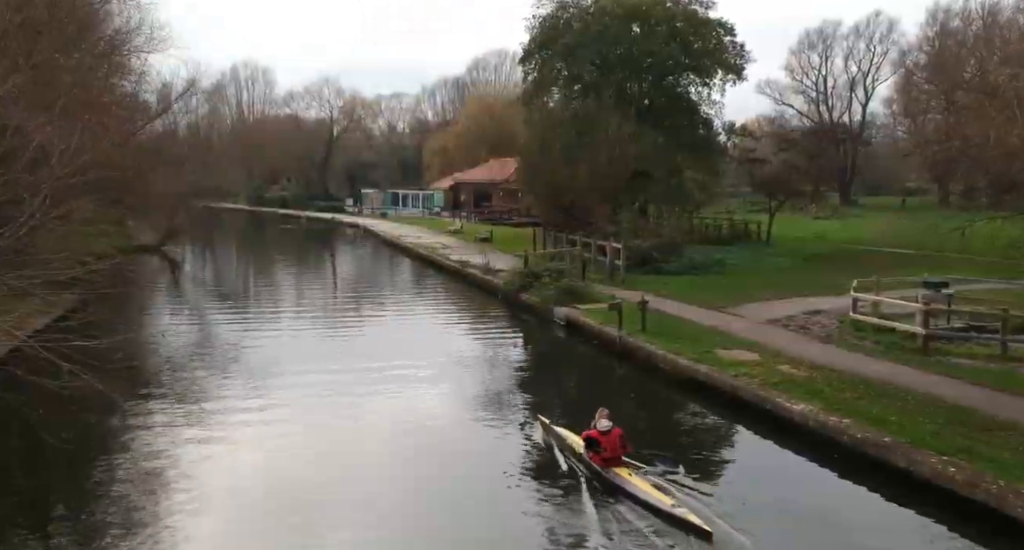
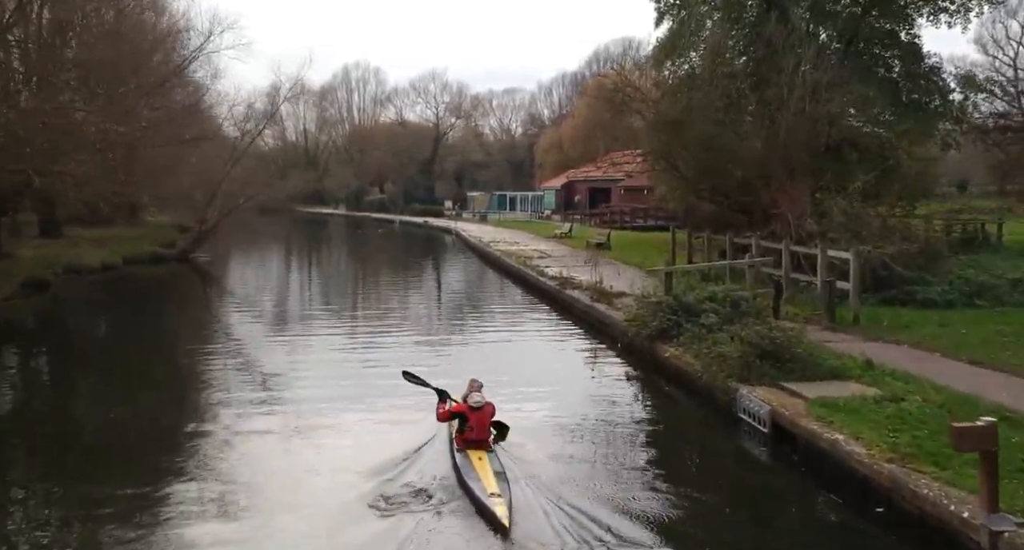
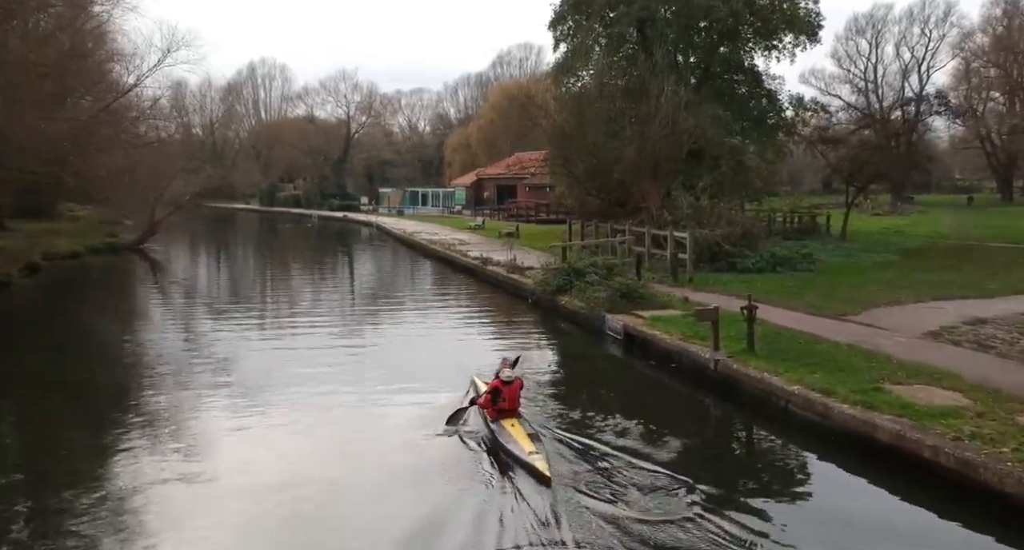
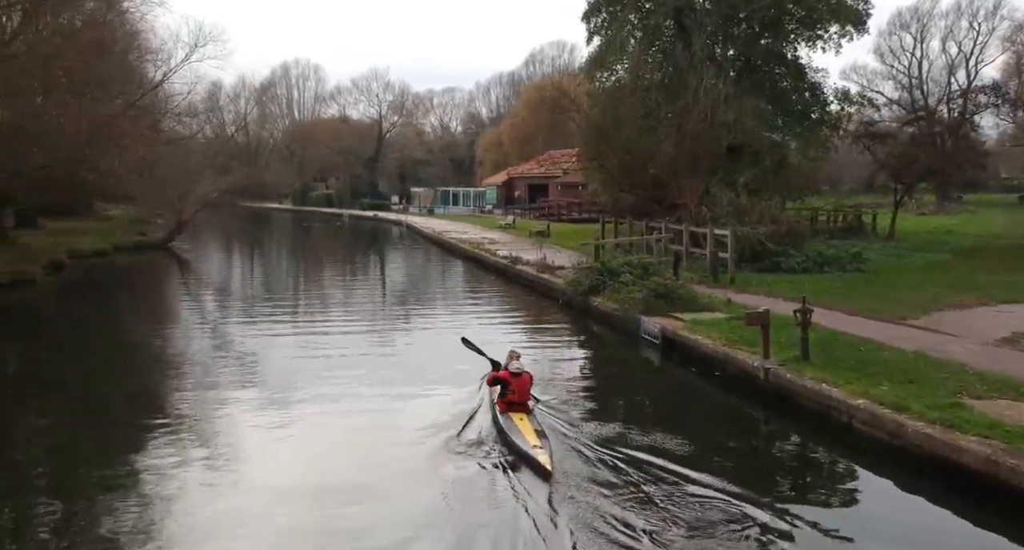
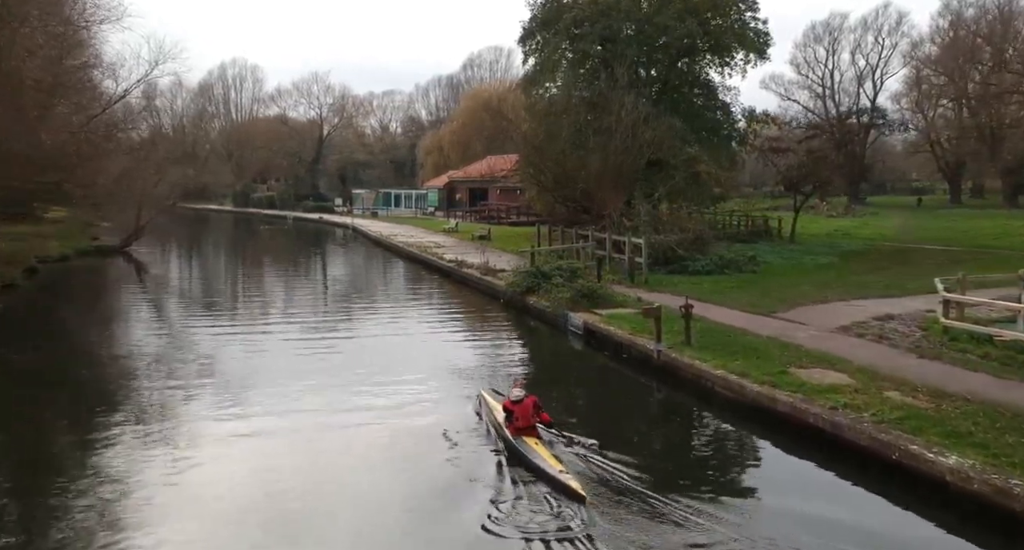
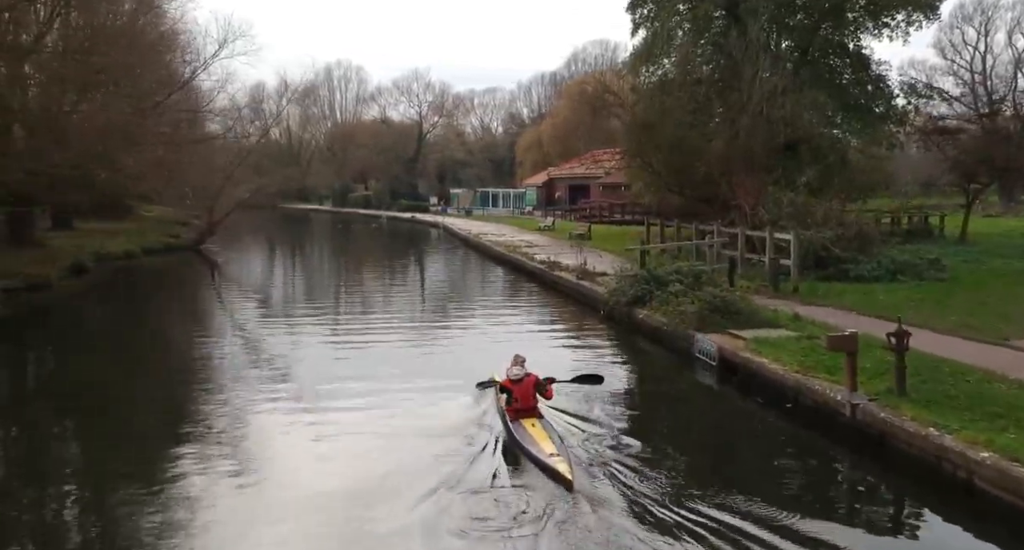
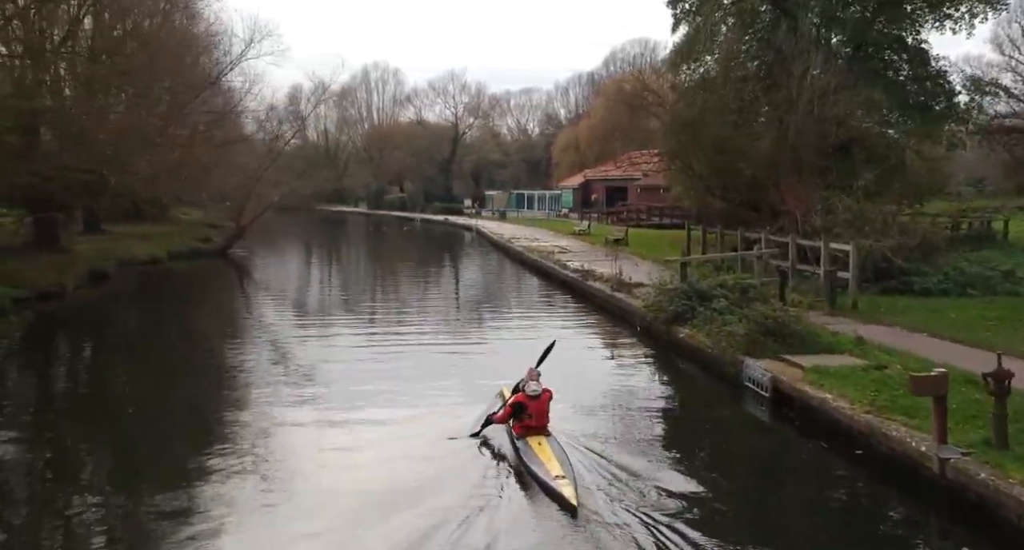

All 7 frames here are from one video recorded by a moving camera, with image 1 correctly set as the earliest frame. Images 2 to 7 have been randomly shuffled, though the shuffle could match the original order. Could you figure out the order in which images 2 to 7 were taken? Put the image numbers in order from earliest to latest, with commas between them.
5, 3, 4, 6, 7, 2
